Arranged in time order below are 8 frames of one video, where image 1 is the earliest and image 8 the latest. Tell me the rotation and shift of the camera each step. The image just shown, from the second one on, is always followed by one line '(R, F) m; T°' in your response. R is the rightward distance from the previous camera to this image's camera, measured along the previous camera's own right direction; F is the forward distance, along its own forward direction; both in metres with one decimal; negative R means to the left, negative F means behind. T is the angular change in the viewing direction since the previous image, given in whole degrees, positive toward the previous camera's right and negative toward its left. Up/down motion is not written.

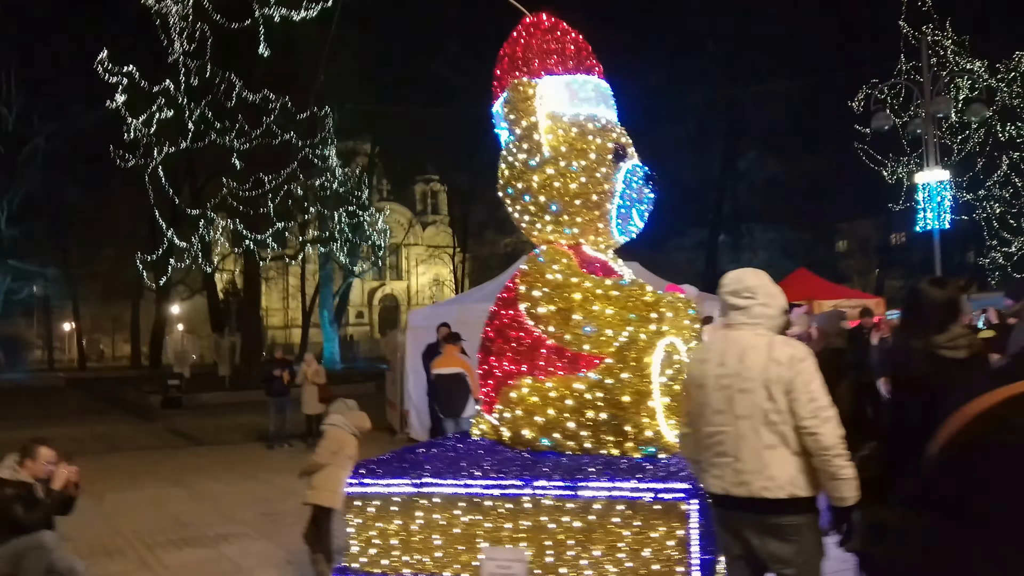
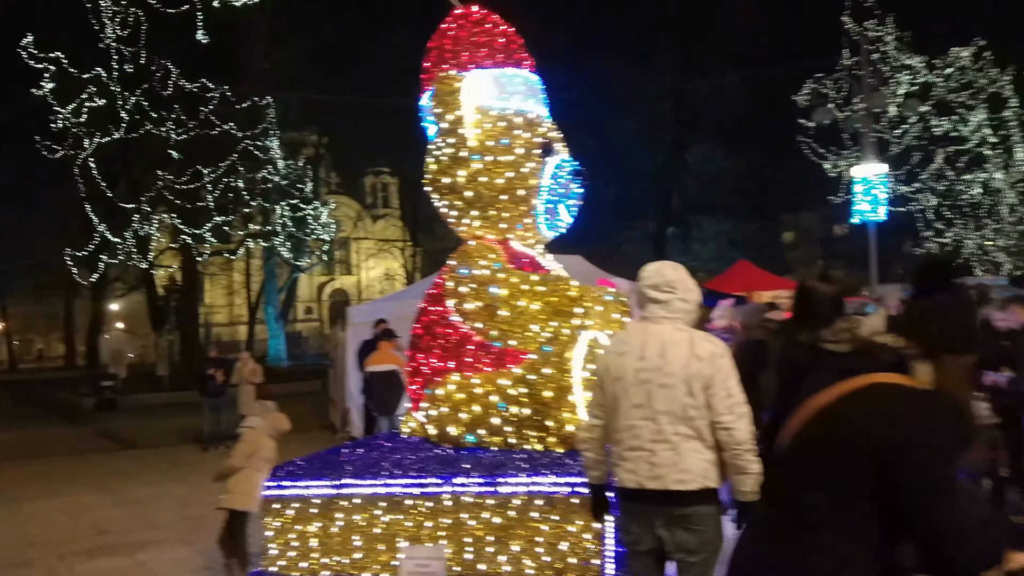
(+0.3, +0.1) m; +3°
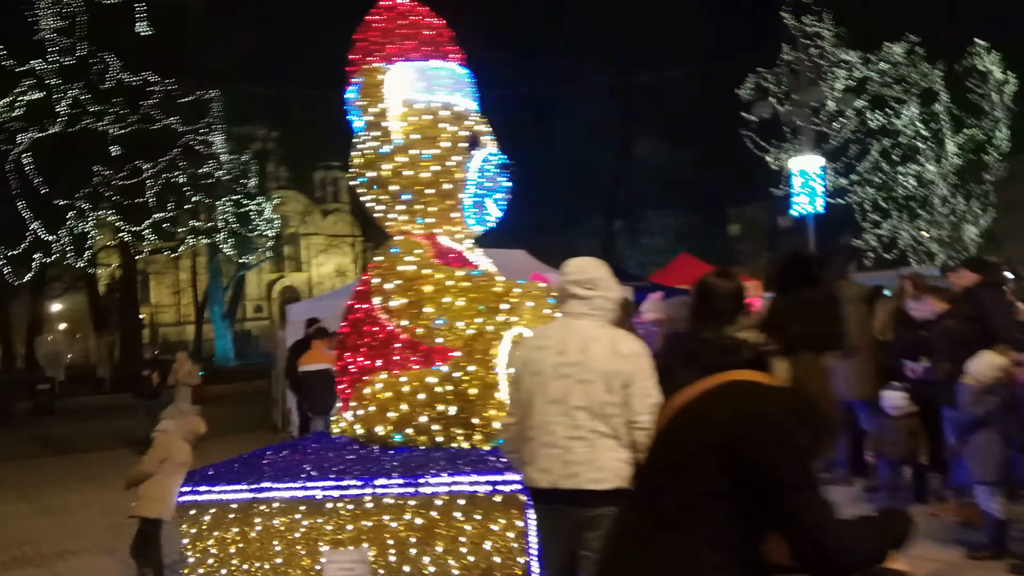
(+0.3, +0.1) m; +3°
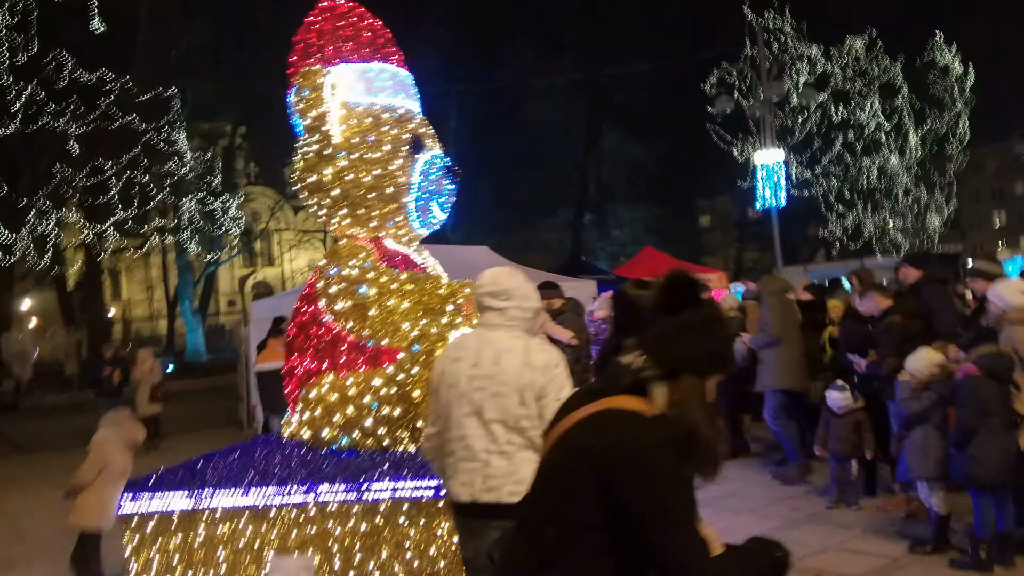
(+0.3, 0.0) m; +1°
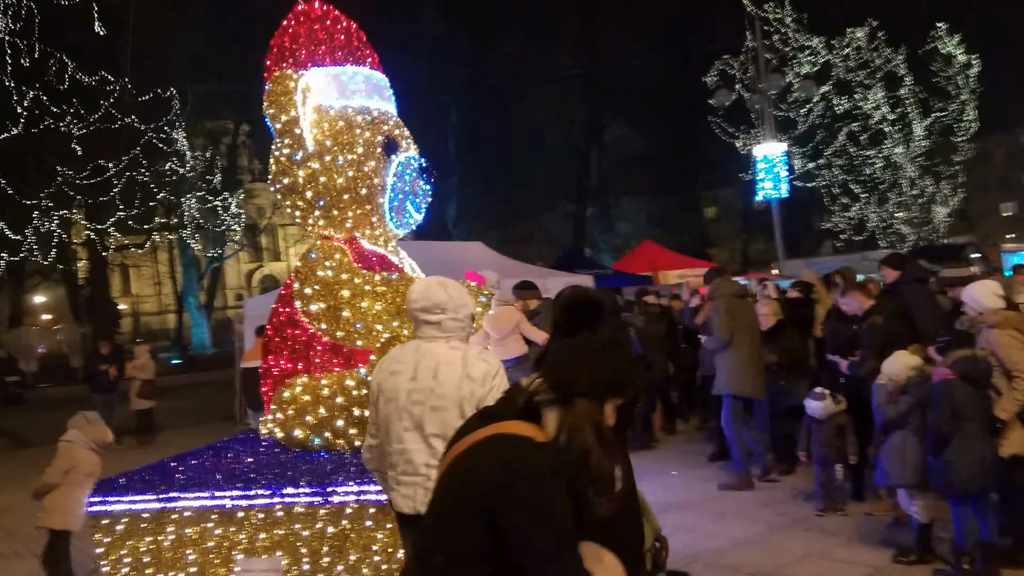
(+0.4, 0.0) m; -1°
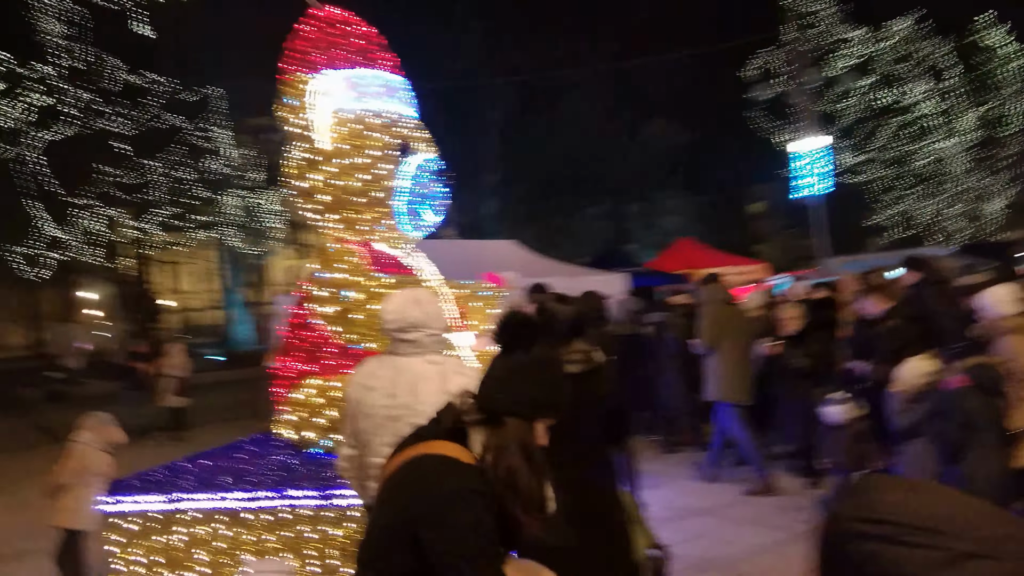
(+0.3, +0.1) m; -3°
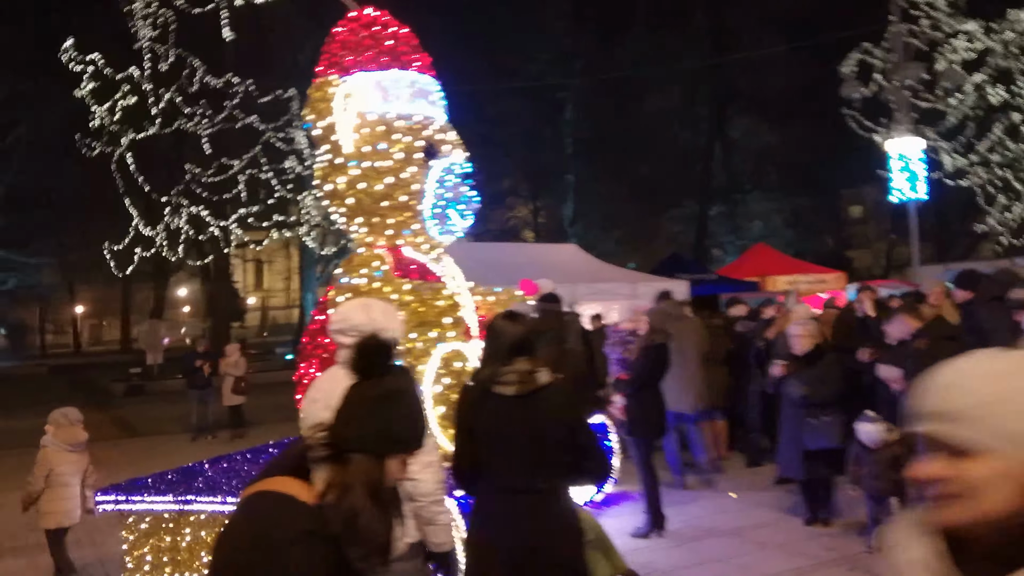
(+0.6, +0.3) m; -7°
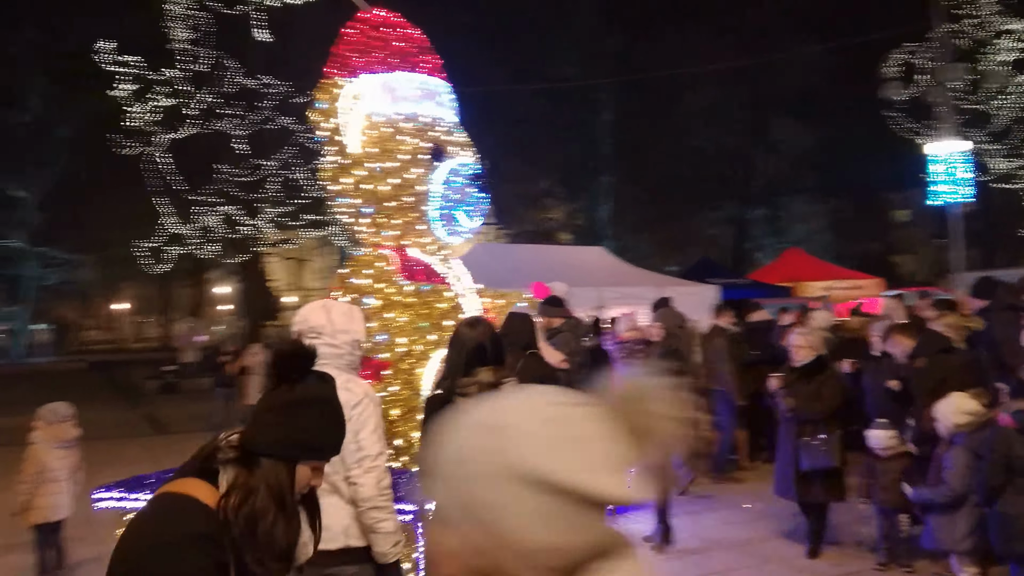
(+0.3, +0.1) m; -3°
